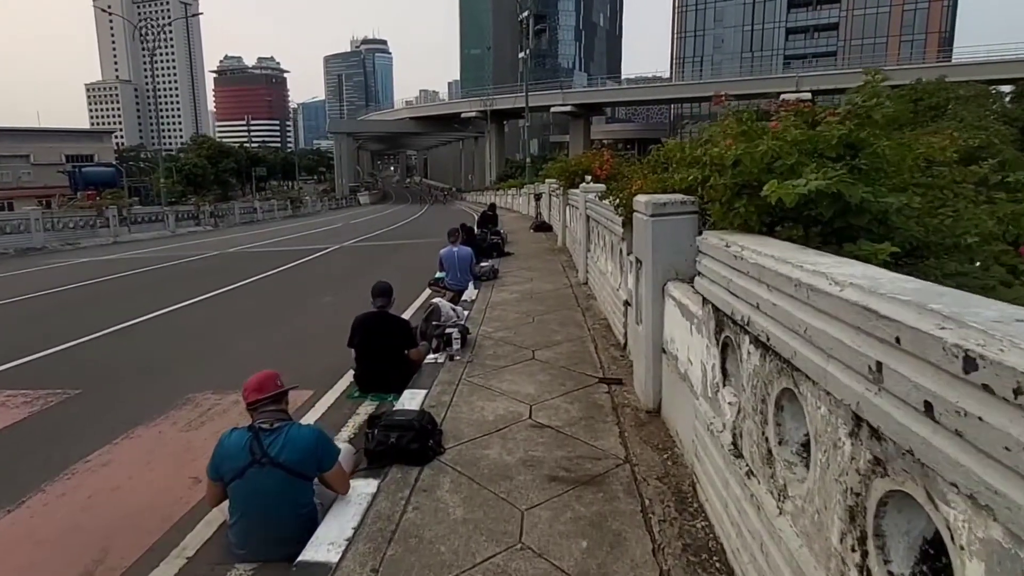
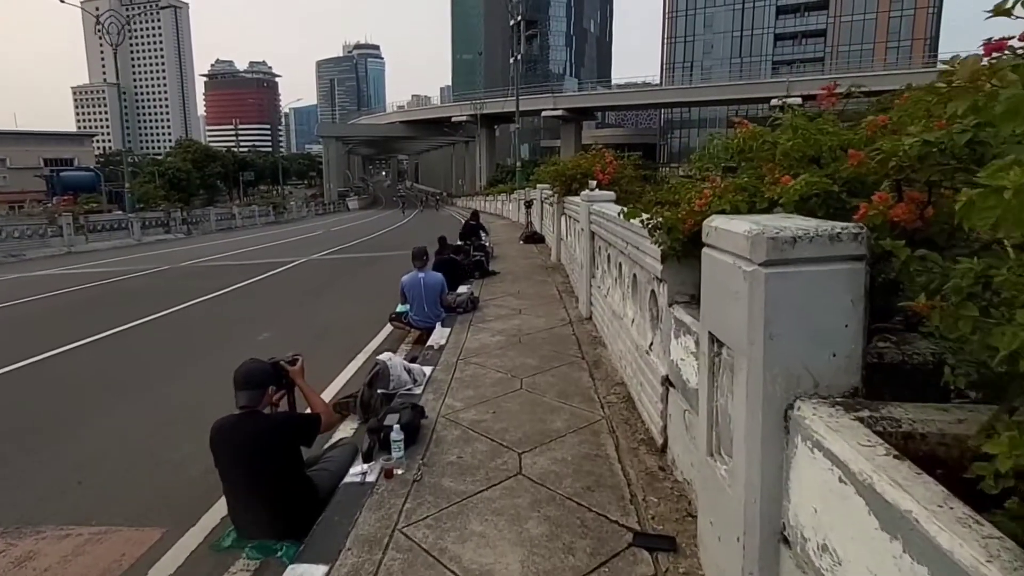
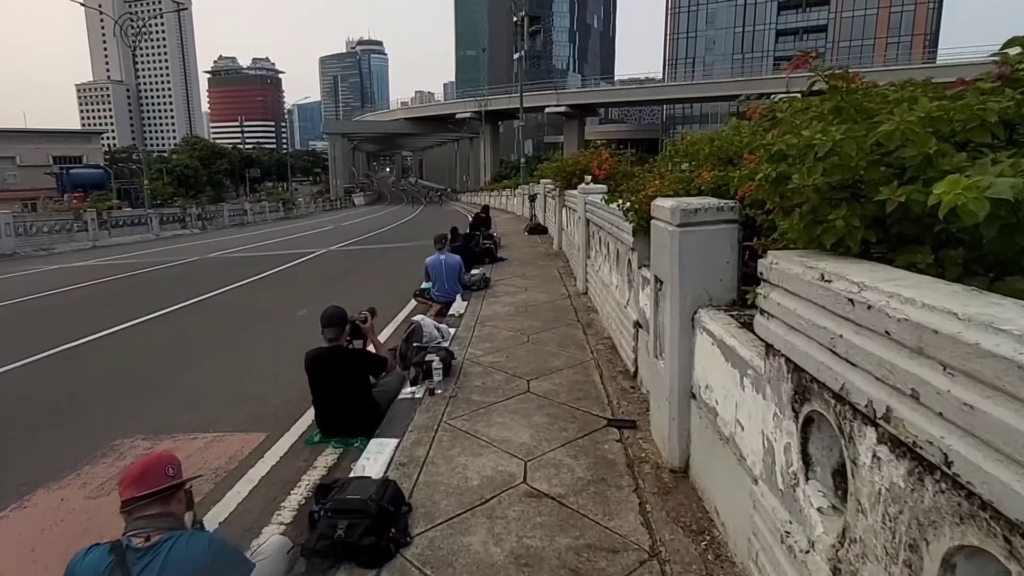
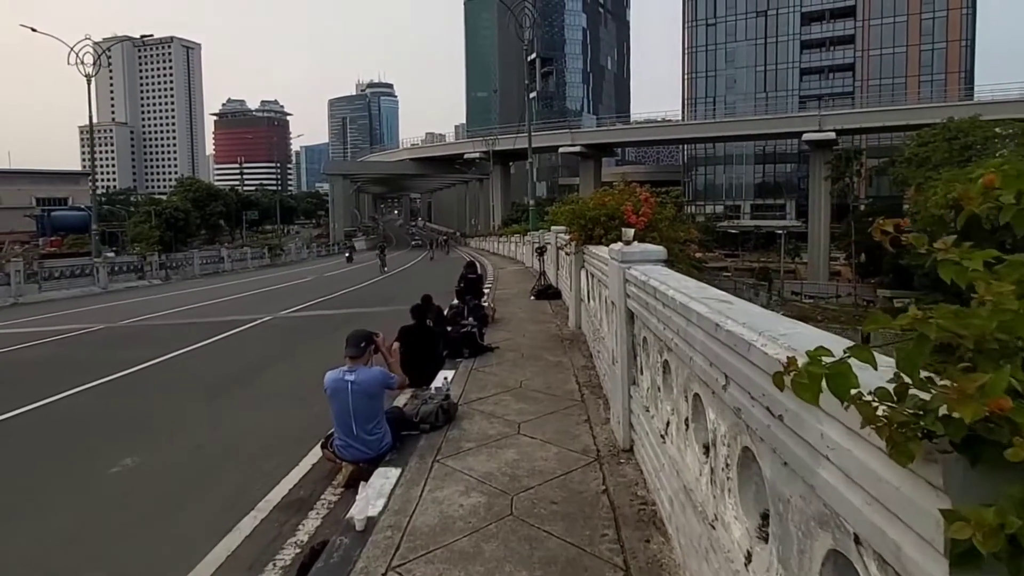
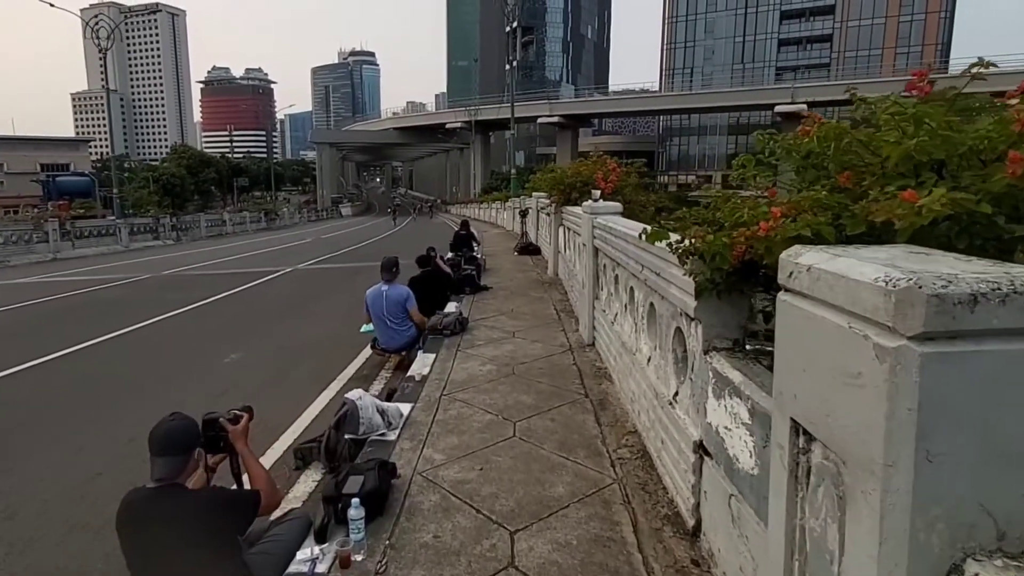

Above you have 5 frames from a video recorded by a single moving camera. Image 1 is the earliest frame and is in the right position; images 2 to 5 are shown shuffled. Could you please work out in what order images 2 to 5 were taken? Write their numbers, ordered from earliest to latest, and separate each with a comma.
3, 2, 5, 4
